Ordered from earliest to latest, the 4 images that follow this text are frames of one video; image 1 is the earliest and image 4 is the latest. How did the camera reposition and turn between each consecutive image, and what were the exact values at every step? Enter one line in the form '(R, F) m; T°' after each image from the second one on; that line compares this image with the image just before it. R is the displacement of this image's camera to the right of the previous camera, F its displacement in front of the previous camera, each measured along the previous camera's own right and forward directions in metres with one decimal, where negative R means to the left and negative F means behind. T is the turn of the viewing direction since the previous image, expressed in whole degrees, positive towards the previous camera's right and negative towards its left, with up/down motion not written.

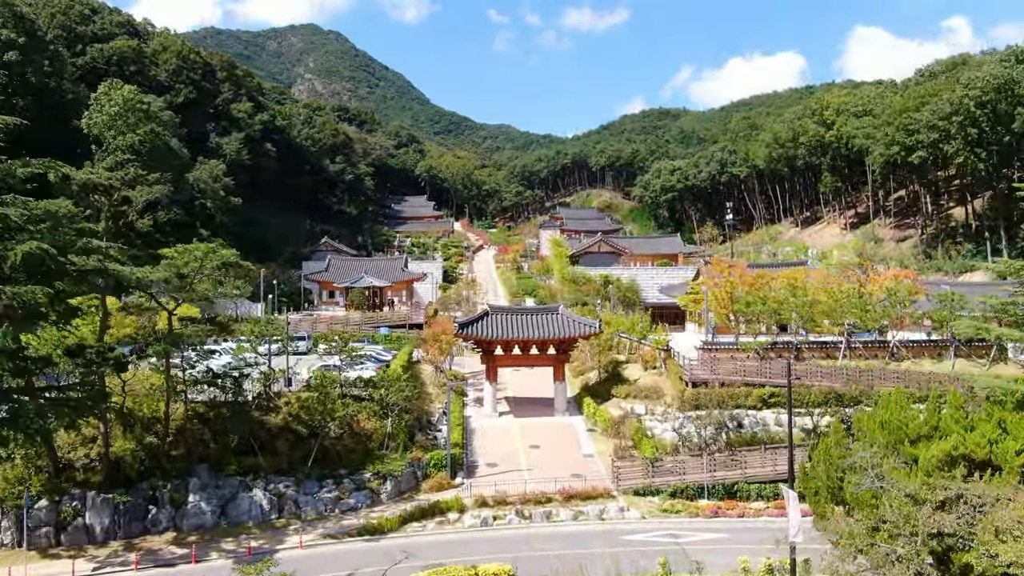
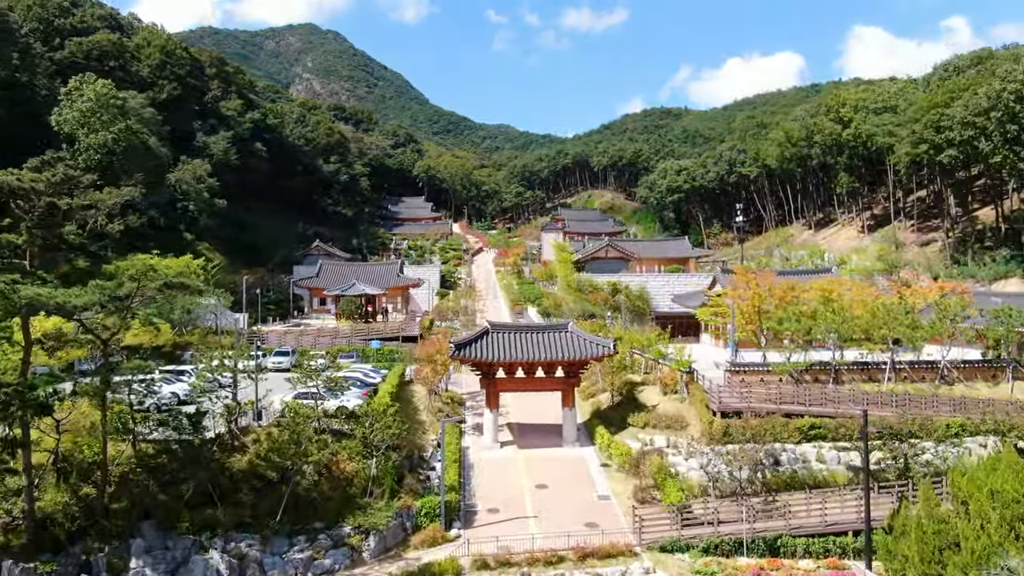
(-0.1, +2.6) m; 0°
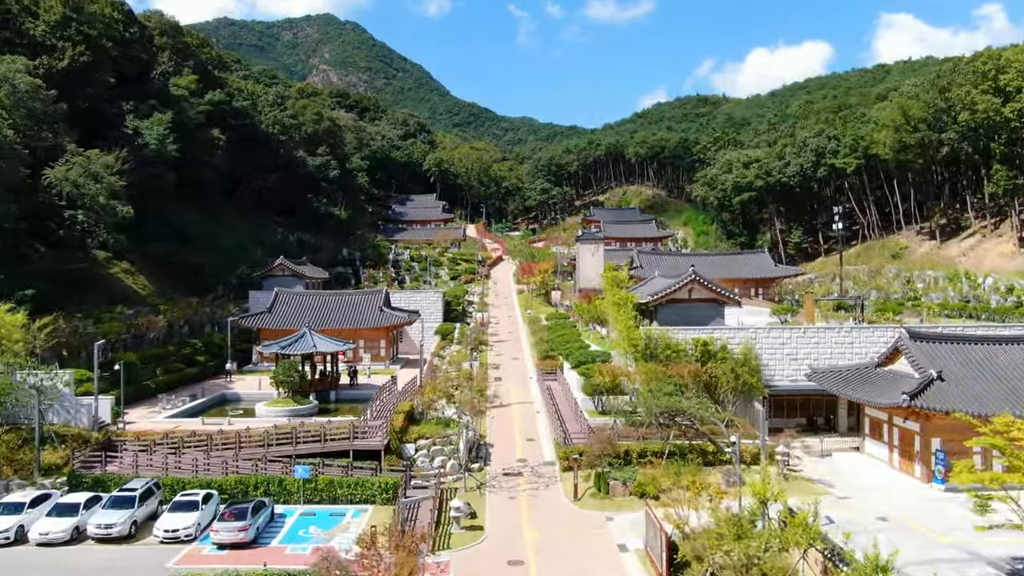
(-0.2, +13.7) m; -2°
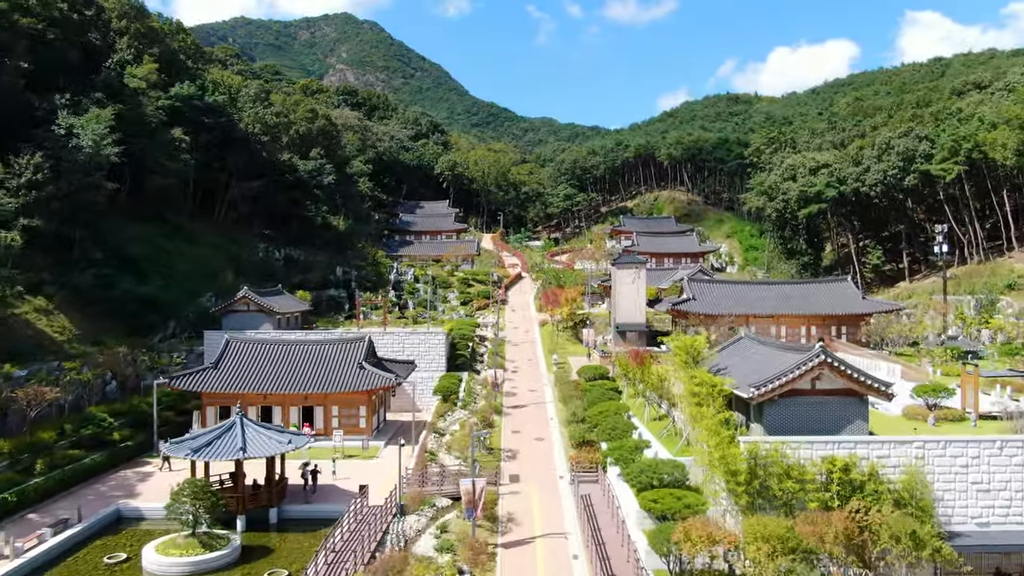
(-0.1, +8.6) m; -1°
